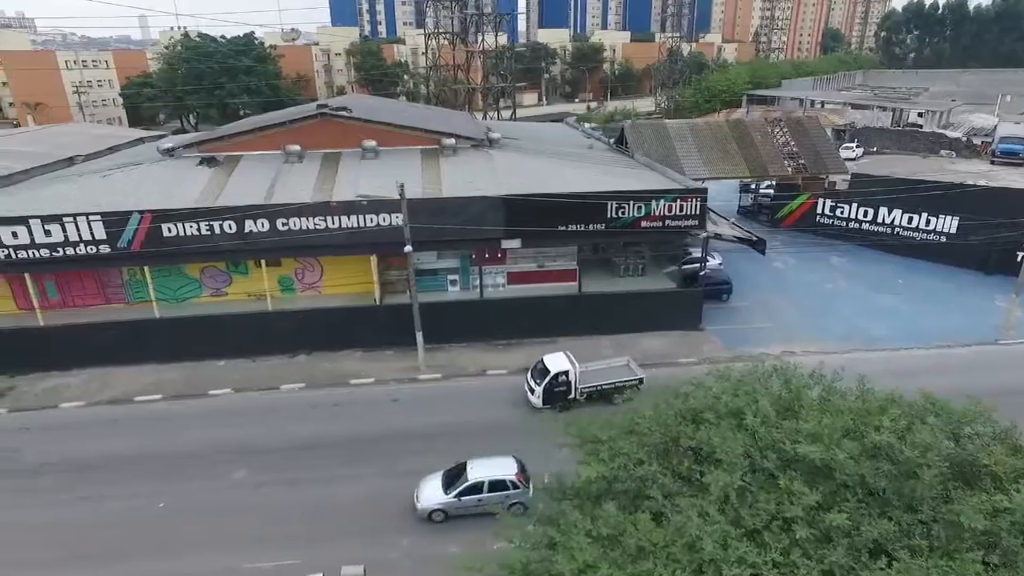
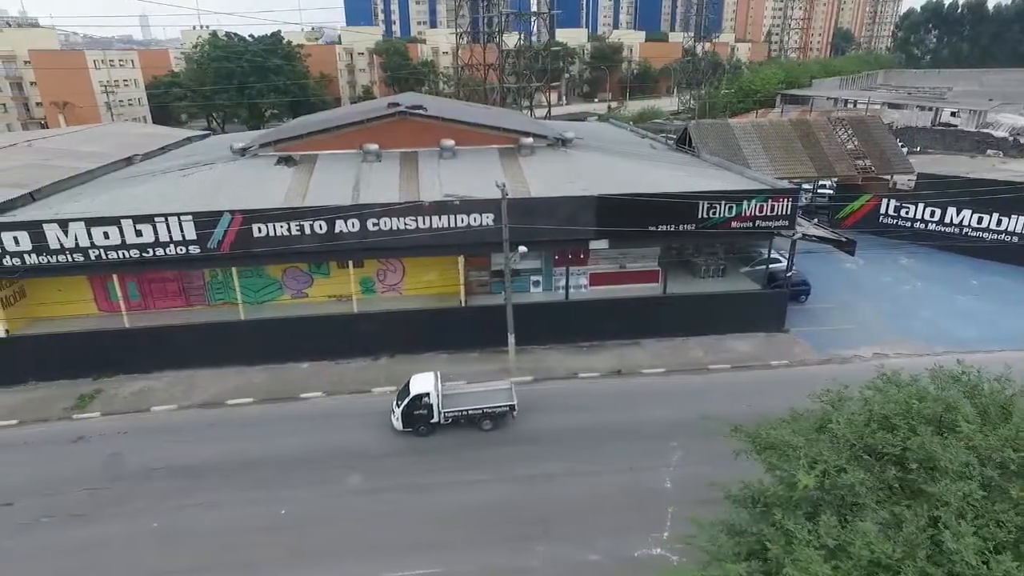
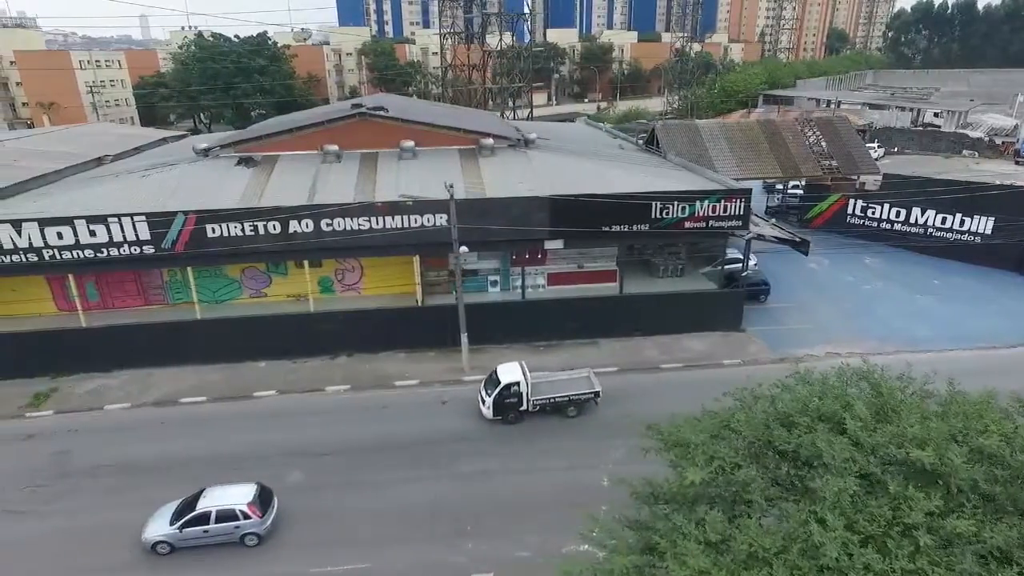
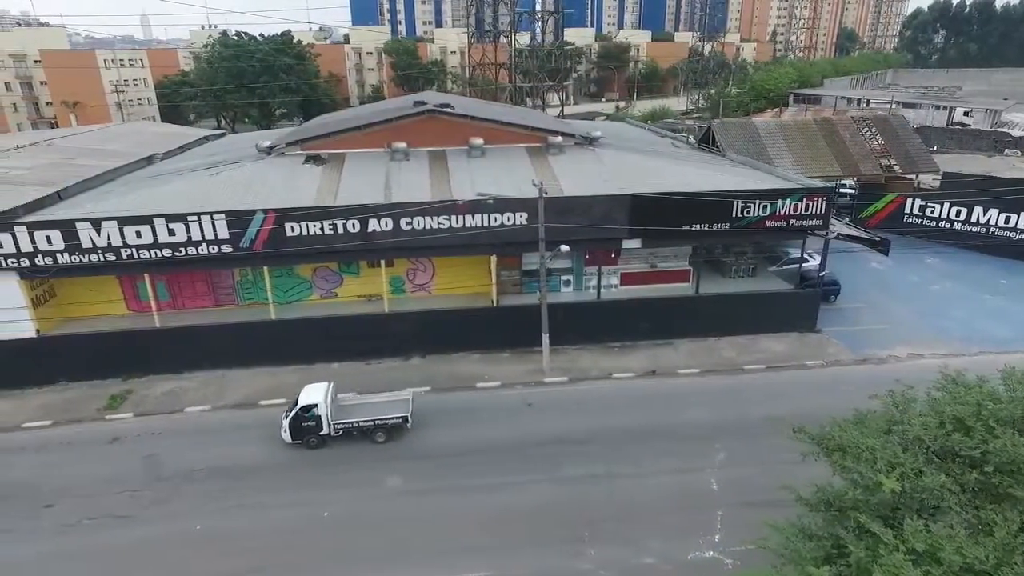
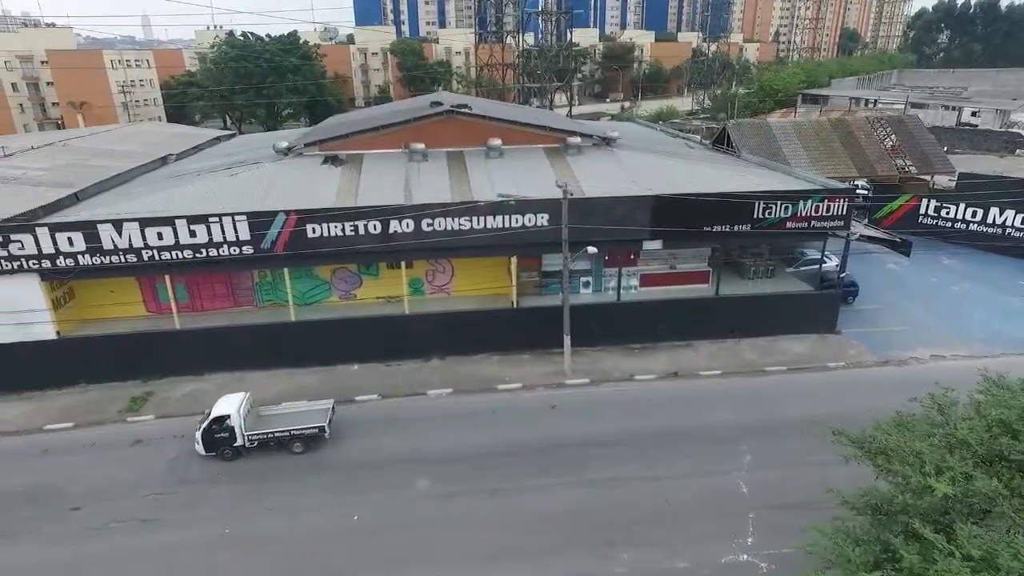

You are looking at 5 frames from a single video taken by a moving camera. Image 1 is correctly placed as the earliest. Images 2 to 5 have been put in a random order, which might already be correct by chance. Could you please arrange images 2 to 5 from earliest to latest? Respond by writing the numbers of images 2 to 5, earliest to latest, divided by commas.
3, 2, 4, 5
